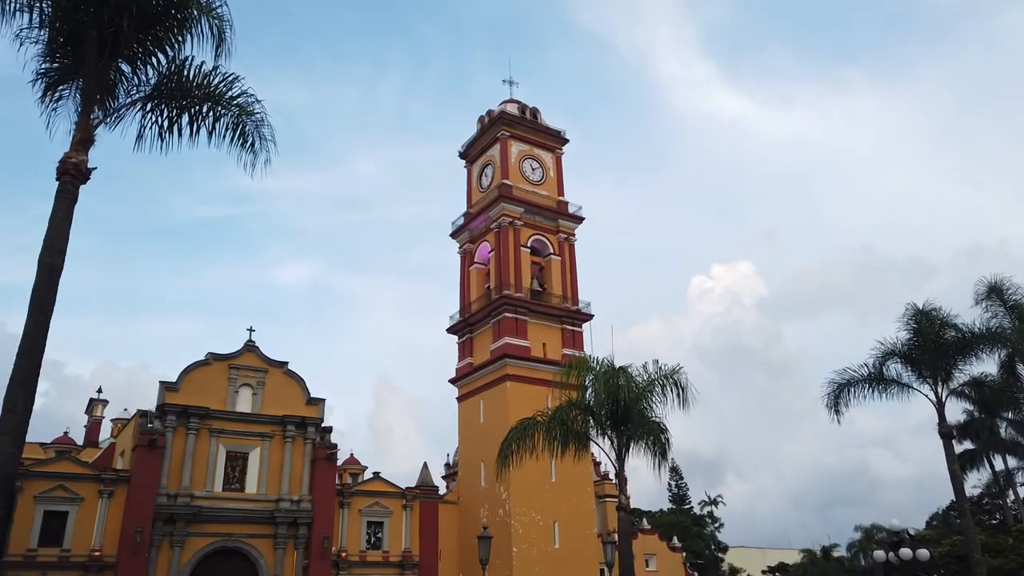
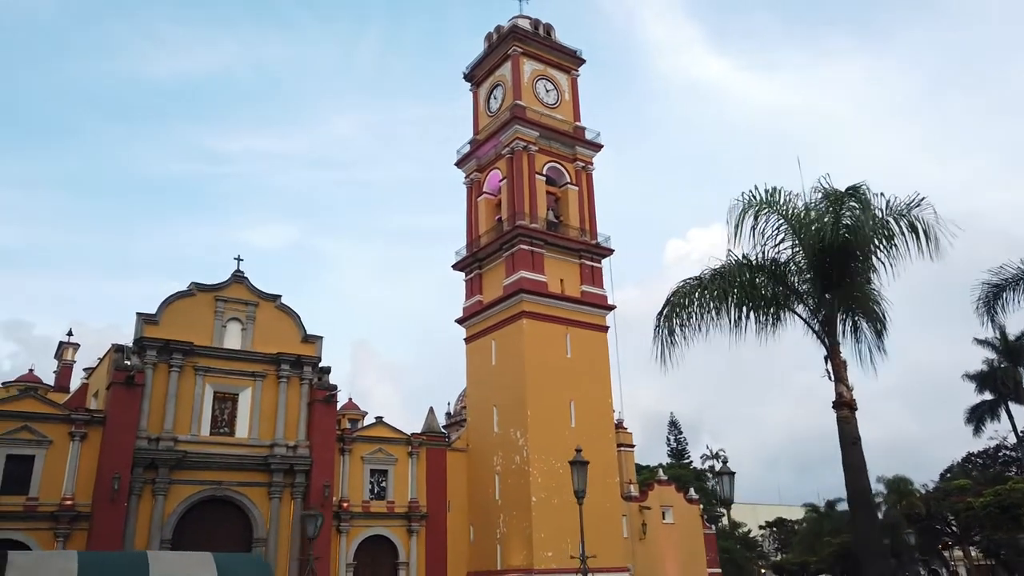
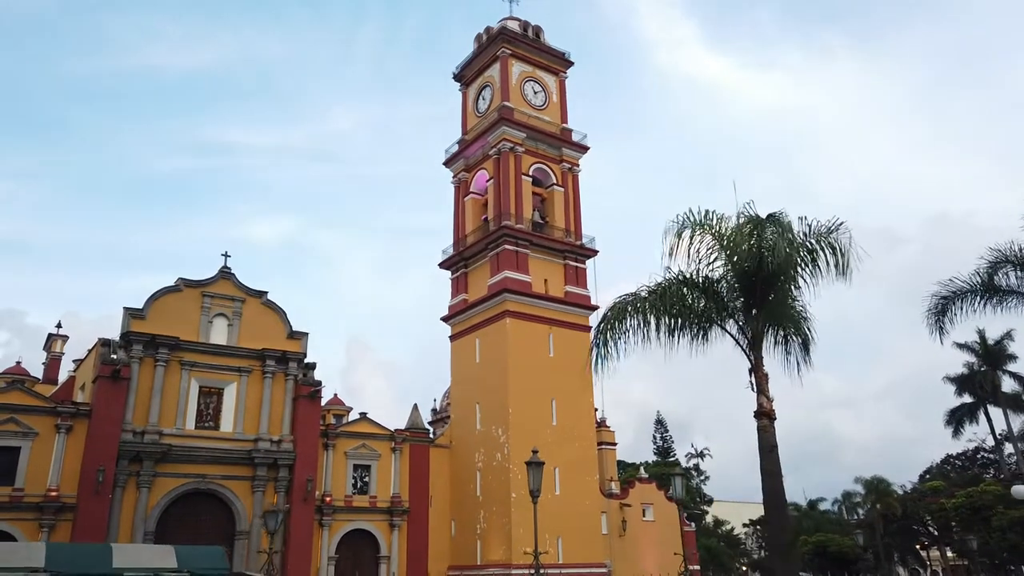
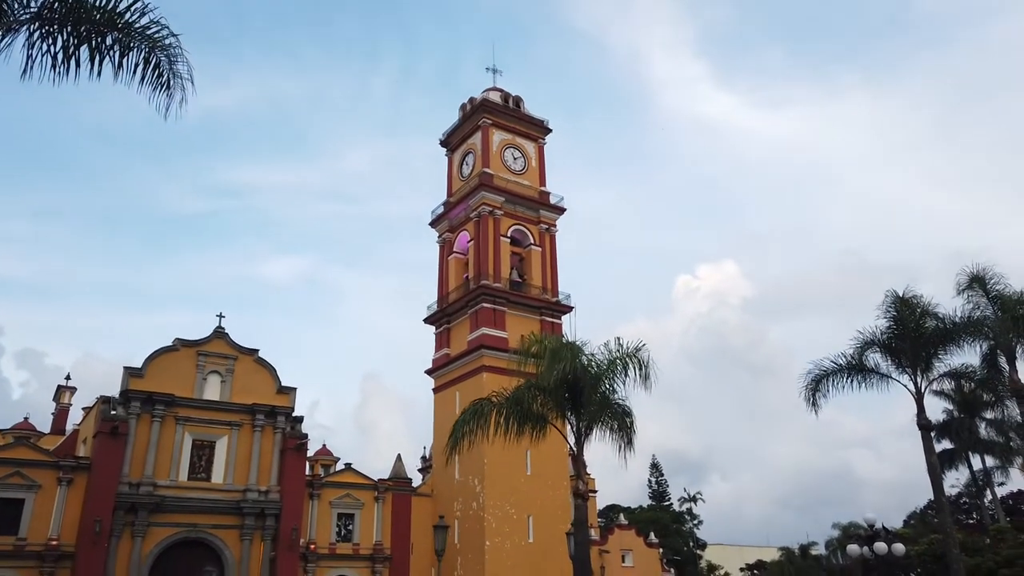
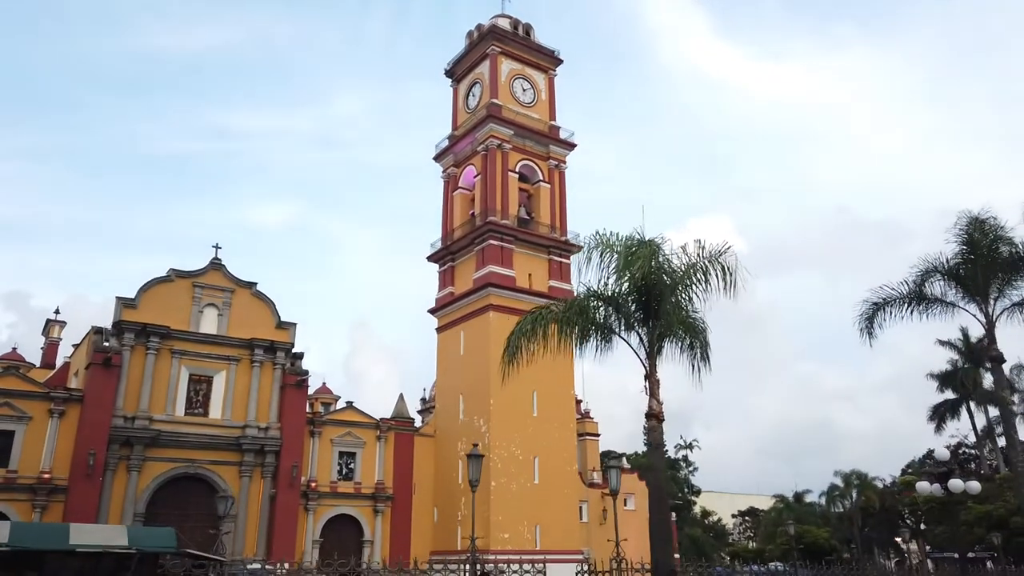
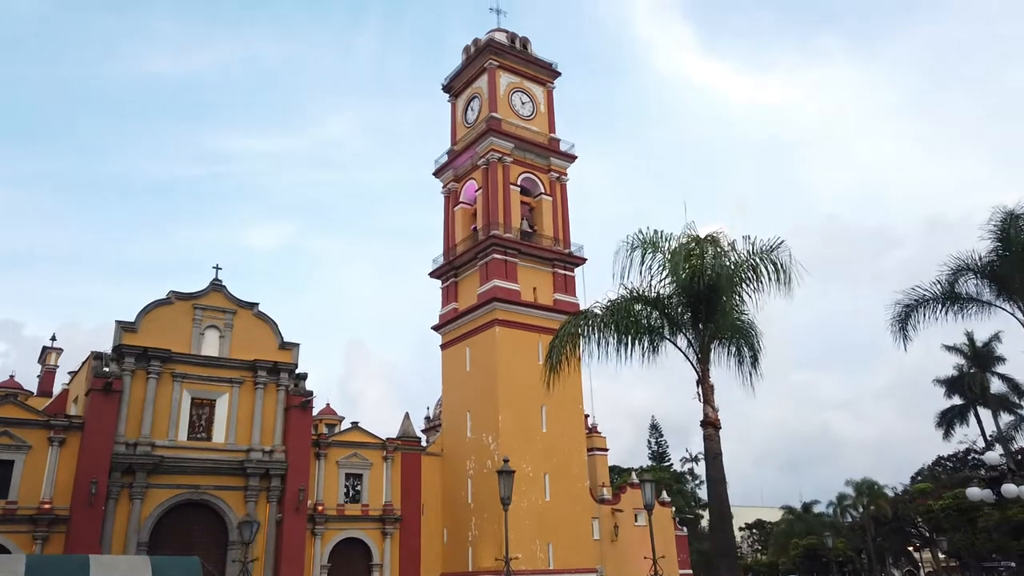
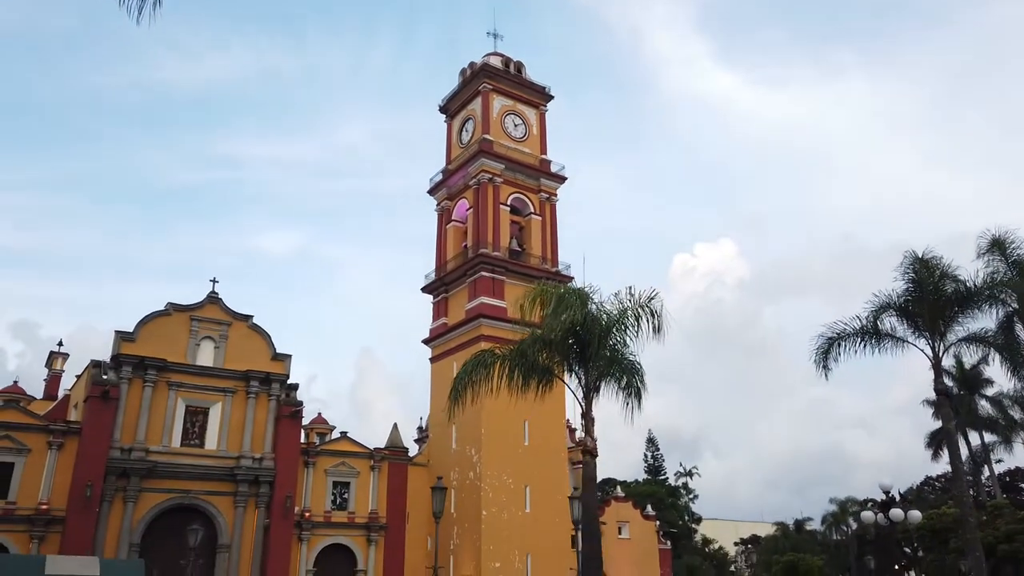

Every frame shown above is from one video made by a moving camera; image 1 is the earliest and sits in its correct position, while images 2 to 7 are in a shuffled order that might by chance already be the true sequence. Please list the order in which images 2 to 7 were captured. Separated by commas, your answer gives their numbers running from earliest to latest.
4, 7, 5, 6, 3, 2
